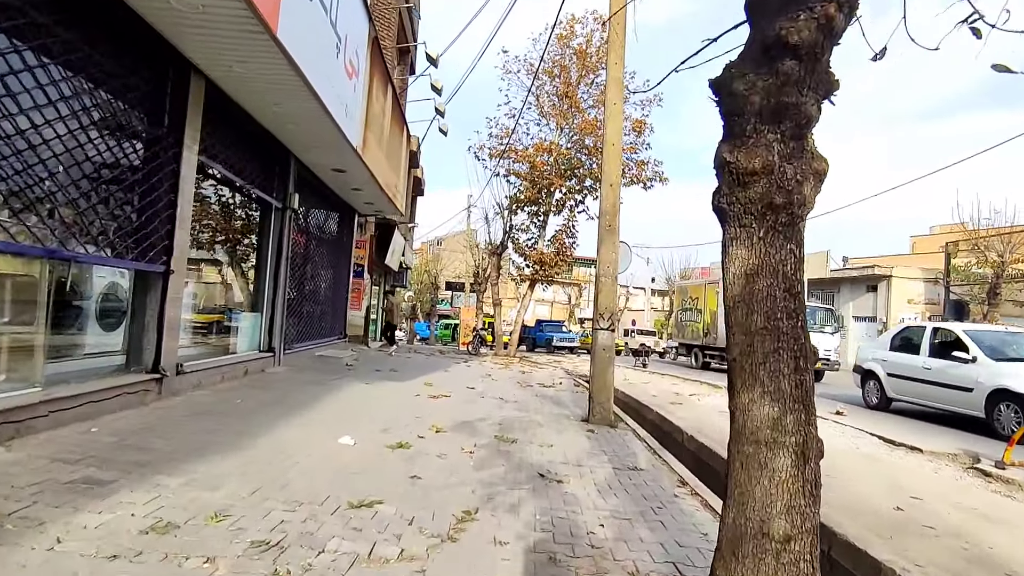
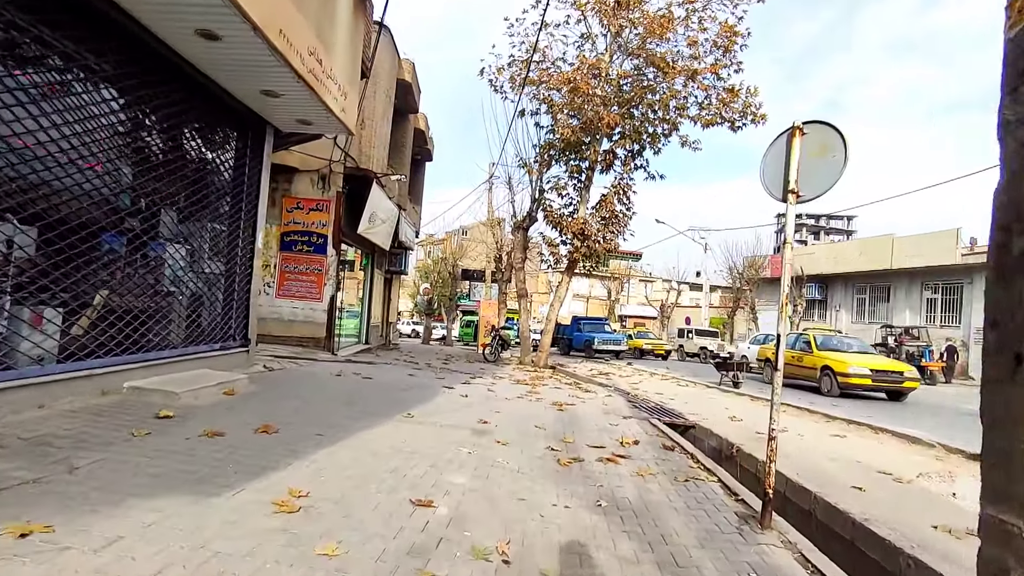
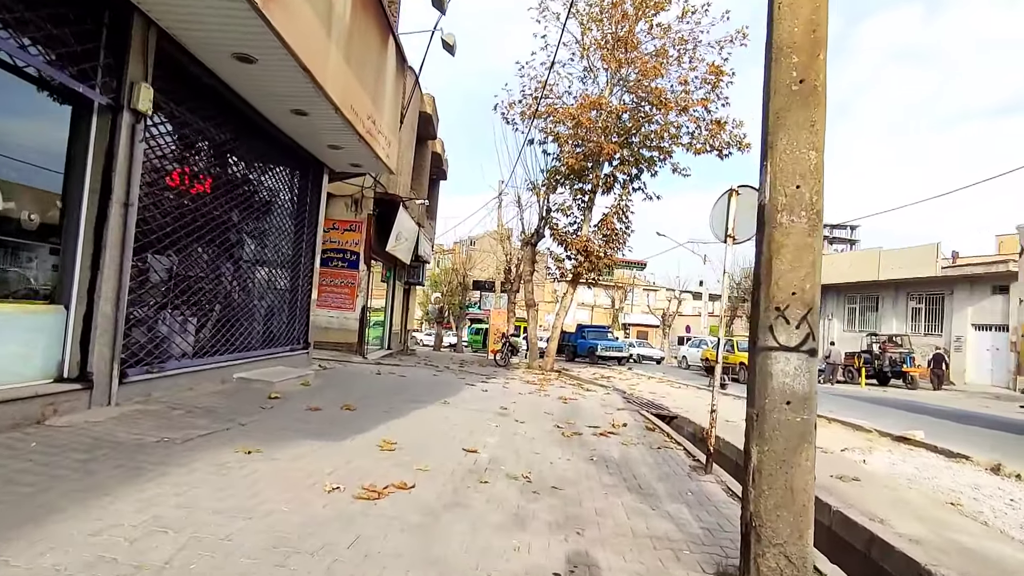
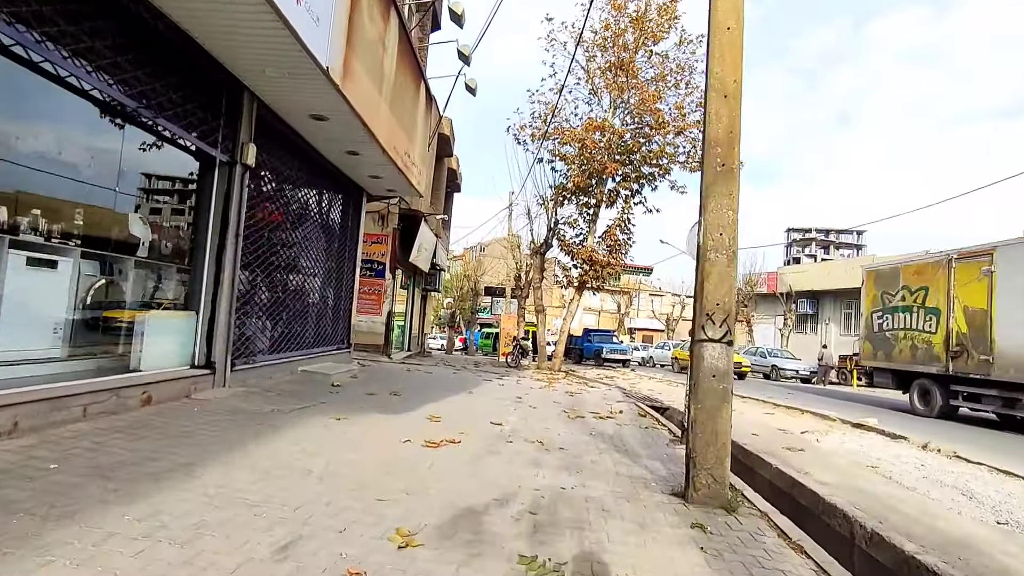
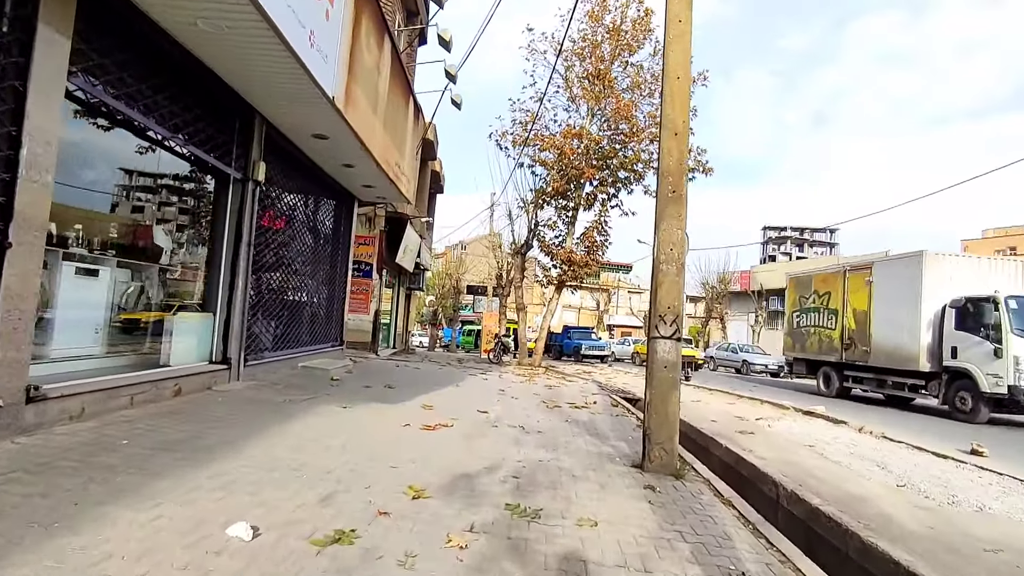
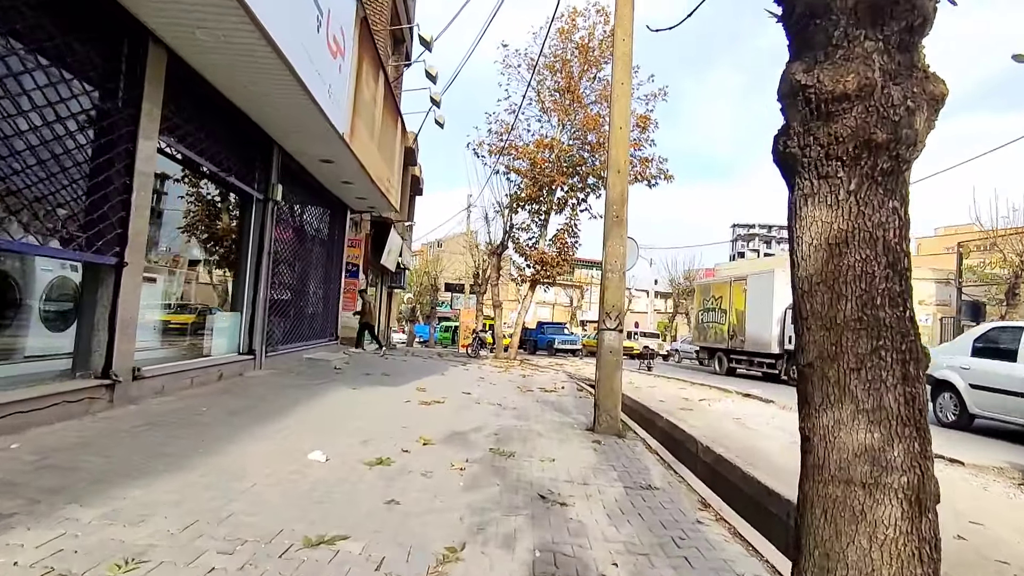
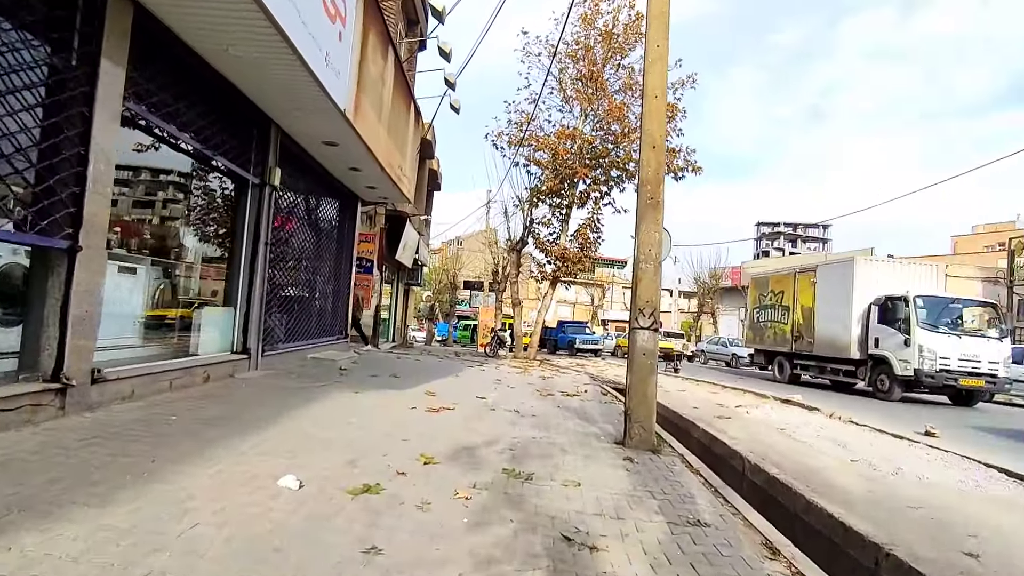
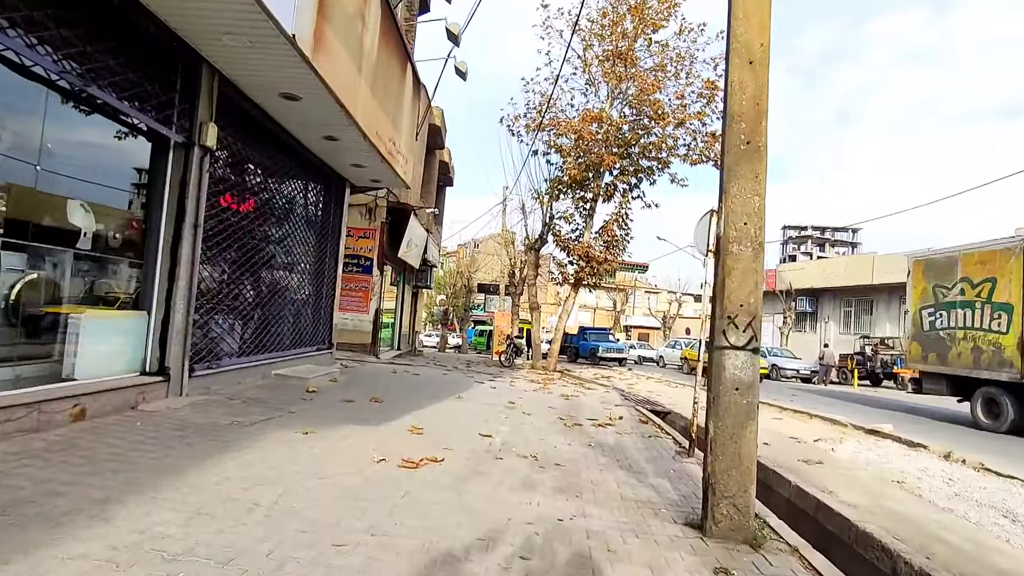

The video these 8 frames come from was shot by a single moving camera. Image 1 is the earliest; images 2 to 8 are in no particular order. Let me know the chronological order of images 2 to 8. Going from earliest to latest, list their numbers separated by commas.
6, 7, 5, 4, 8, 3, 2
